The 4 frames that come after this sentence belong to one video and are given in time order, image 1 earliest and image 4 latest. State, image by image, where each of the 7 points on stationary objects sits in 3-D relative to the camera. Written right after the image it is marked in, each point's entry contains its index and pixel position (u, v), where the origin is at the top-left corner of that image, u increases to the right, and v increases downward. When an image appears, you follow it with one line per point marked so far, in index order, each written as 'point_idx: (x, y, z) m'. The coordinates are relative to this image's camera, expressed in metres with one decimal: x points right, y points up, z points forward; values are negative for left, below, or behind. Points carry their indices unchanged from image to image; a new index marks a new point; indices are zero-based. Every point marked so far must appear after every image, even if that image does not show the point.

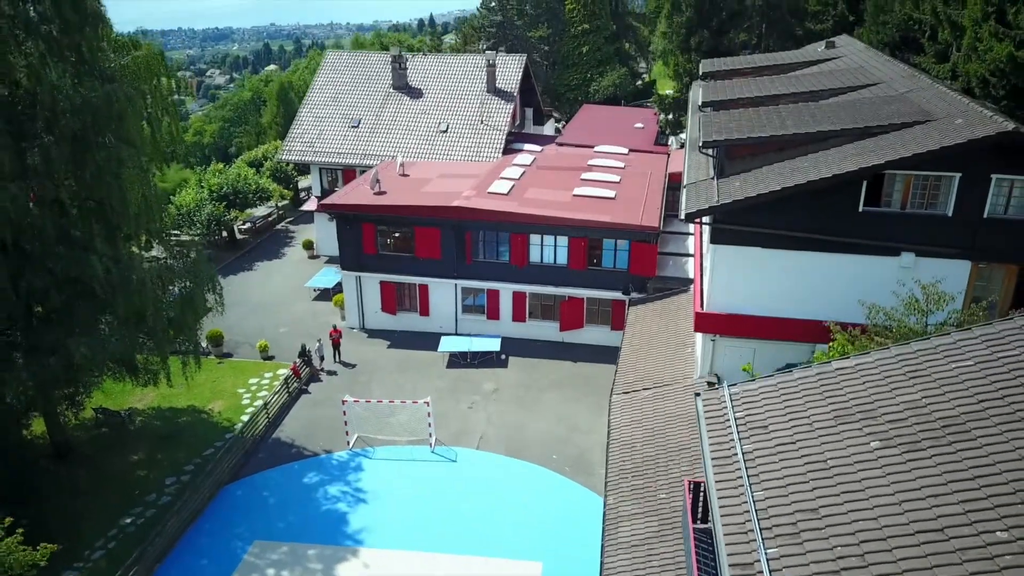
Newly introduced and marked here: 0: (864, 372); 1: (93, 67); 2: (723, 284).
0: (+5.6, -1.3, +10.7) m
1: (-11.4, +6.1, +18.6) m
2: (+5.9, +0.1, +18.8) m
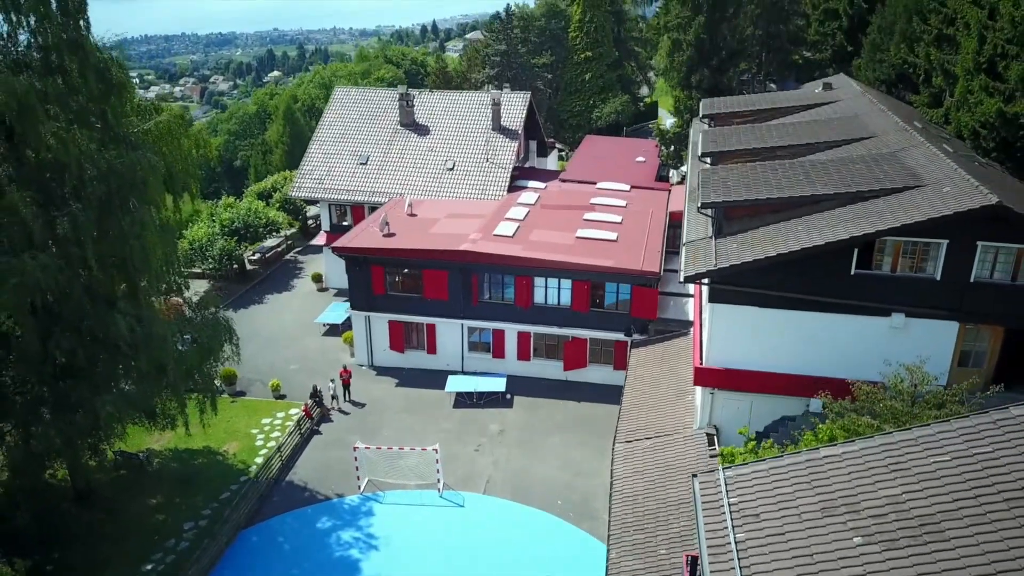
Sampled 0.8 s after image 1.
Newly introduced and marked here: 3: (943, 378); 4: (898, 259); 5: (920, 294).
0: (+5.7, -2.9, +11.4) m
1: (-11.2, +4.4, +19.4) m
2: (+6.1, -1.5, +19.5) m
3: (+12.0, -2.5, +18.7) m
4: (+10.4, +0.8, +18.1) m
5: (+11.0, -0.1, +18.1) m
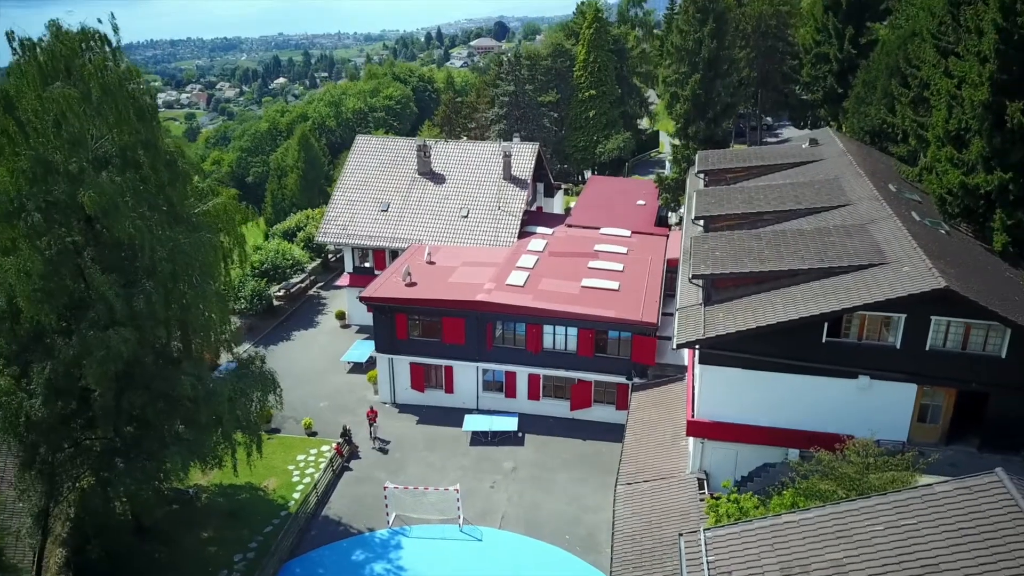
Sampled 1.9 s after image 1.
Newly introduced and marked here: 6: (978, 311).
0: (+6.1, -5.0, +14.0) m
1: (-10.8, +2.3, +22.2) m
2: (+6.6, -3.6, +22.2) m
3: (+12.5, -4.6, +21.3) m
4: (+10.8, -1.3, +20.7) m
5: (+11.5, -2.2, +20.7) m
6: (+13.6, -0.6, +19.4) m
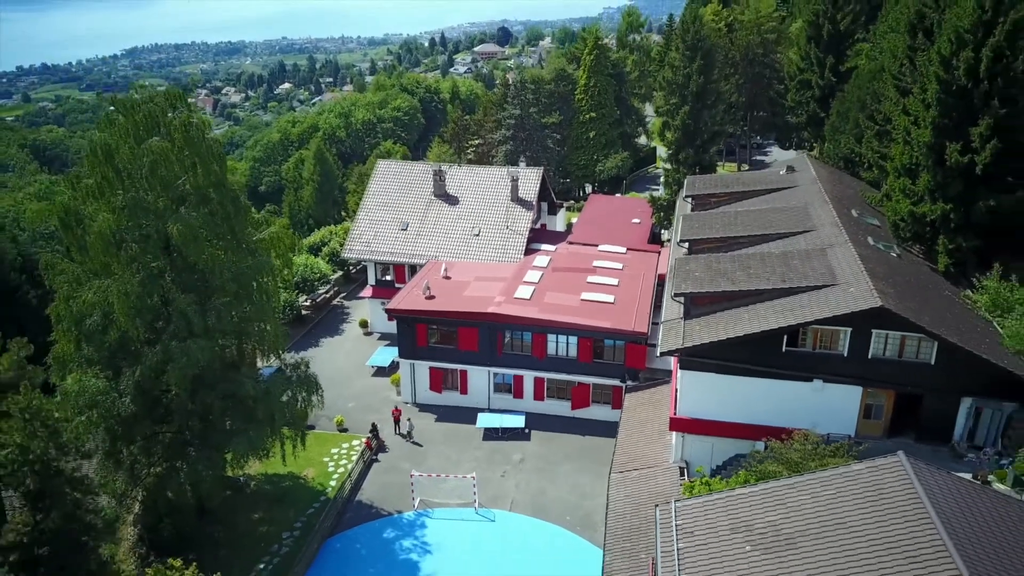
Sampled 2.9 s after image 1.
0: (+6.4, -5.6, +18.0) m
1: (-10.4, +1.7, +26.3) m
2: (+6.9, -4.3, +26.2) m
3: (+12.8, -5.2, +25.2) m
4: (+11.2, -1.9, +24.7) m
5: (+11.8, -2.9, +24.7) m
6: (+13.9, -1.3, +23.4) m
